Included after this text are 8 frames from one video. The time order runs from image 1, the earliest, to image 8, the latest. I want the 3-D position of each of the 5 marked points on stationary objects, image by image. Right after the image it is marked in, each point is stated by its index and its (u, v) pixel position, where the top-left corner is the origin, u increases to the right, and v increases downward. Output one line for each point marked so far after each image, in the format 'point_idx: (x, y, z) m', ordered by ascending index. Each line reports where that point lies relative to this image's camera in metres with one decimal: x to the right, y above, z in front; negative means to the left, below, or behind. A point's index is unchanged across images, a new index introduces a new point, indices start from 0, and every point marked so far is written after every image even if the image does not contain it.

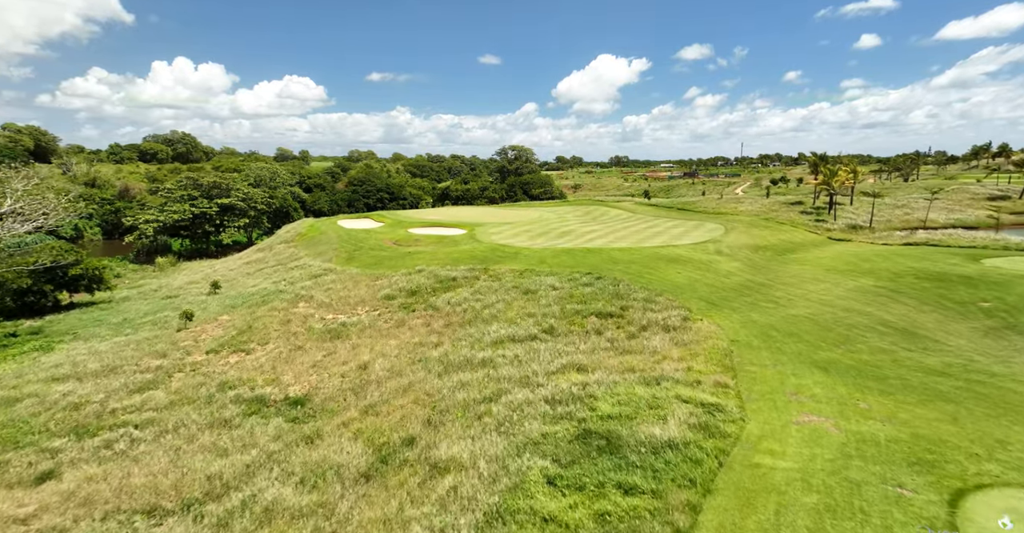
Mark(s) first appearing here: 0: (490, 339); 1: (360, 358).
0: (-0.9, -2.9, +19.2) m
1: (-6.1, -3.7, +19.8) m
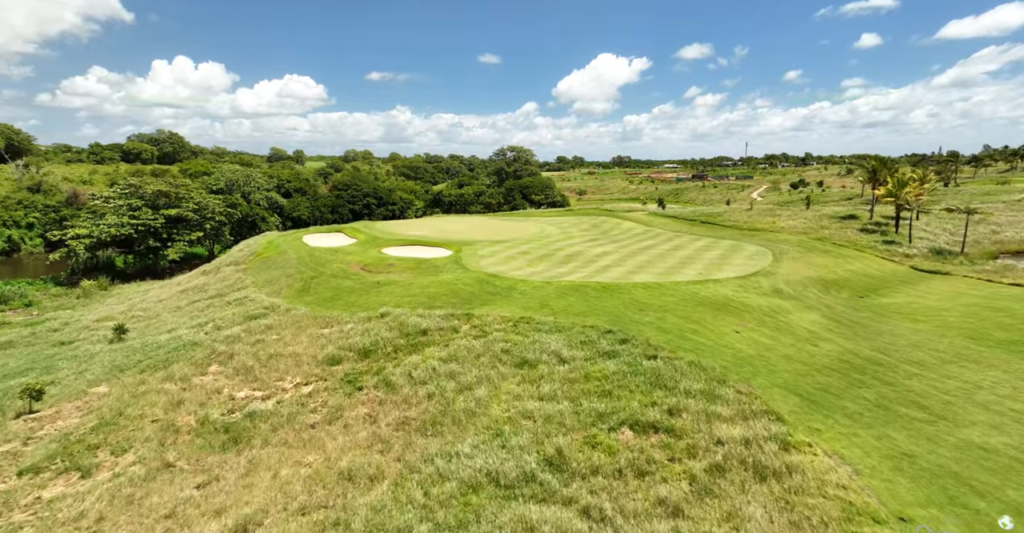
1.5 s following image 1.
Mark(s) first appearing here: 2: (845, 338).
0: (-1.3, -5.0, +11.5) m
1: (-6.5, -5.8, +12.1) m
2: (+11.6, -2.5, +17.2) m
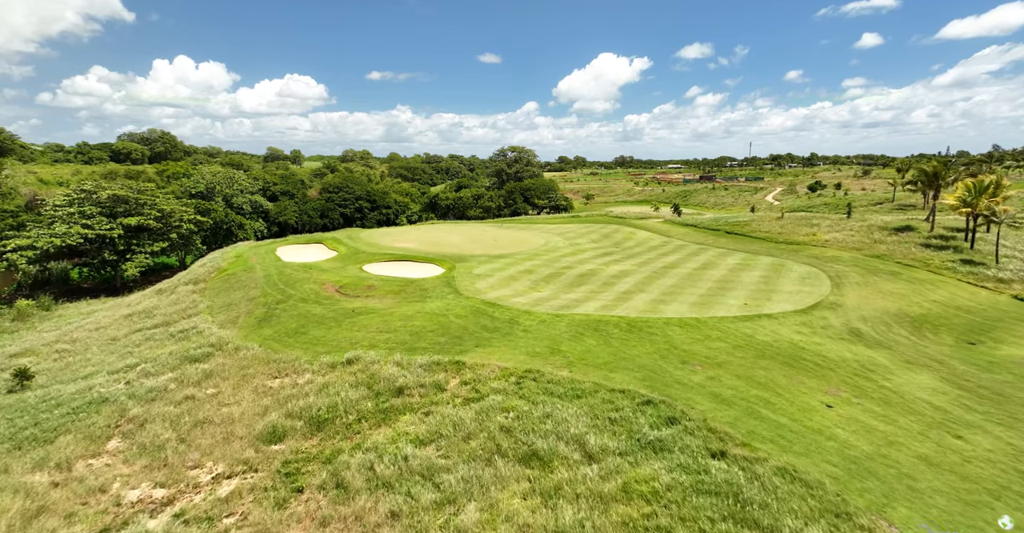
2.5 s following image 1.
0: (-1.2, -6.3, +6.1) m
1: (-6.5, -7.0, +6.8) m
2: (+11.7, -3.8, +11.9) m
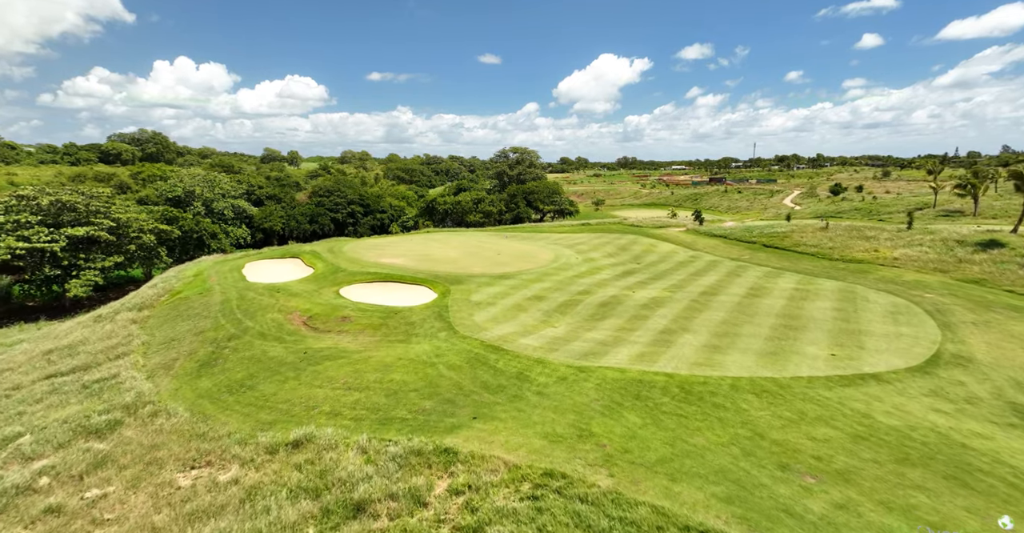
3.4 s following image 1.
0: (-0.9, -7.5, +0.5) m
1: (-6.2, -8.3, +1.1) m
2: (+12.0, -5.1, +6.3) m
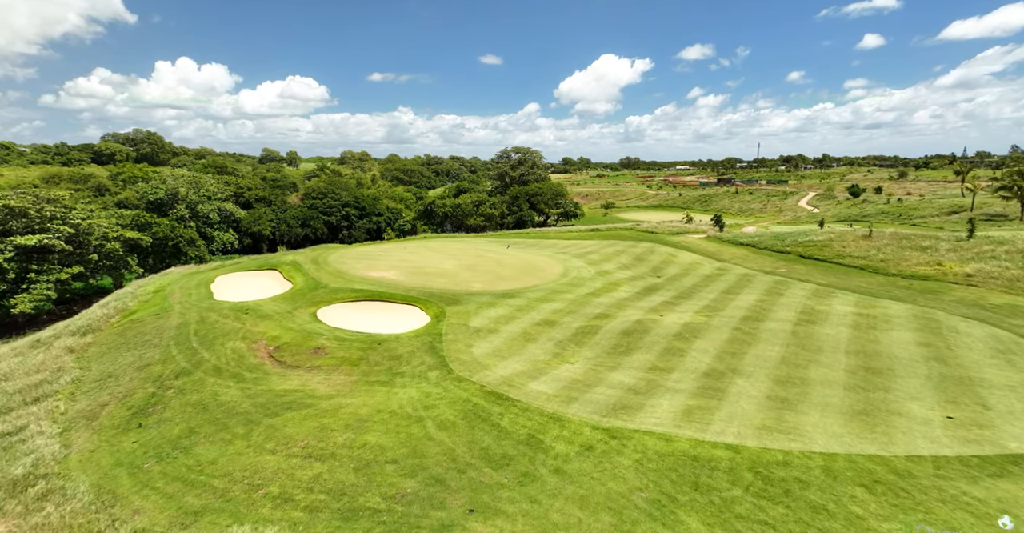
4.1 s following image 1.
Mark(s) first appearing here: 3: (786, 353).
0: (-0.7, -8.4, -3.6) m
1: (-5.9, -9.2, -3.0) m
2: (+12.2, -6.0, +2.1) m
3: (+9.8, -3.1, +17.6) m
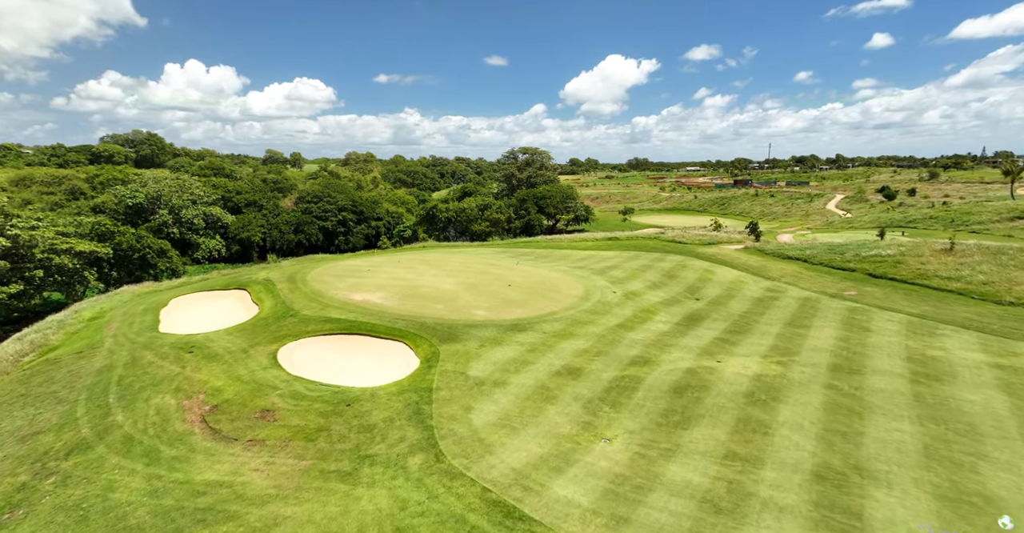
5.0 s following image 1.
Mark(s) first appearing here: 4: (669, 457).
0: (-0.5, -9.4, -9.0) m
1: (-5.8, -10.2, -8.3) m
2: (+12.4, -7.0, -3.5) m
3: (+10.2, -4.2, +12.1) m
4: (+4.1, -4.6, +12.7) m
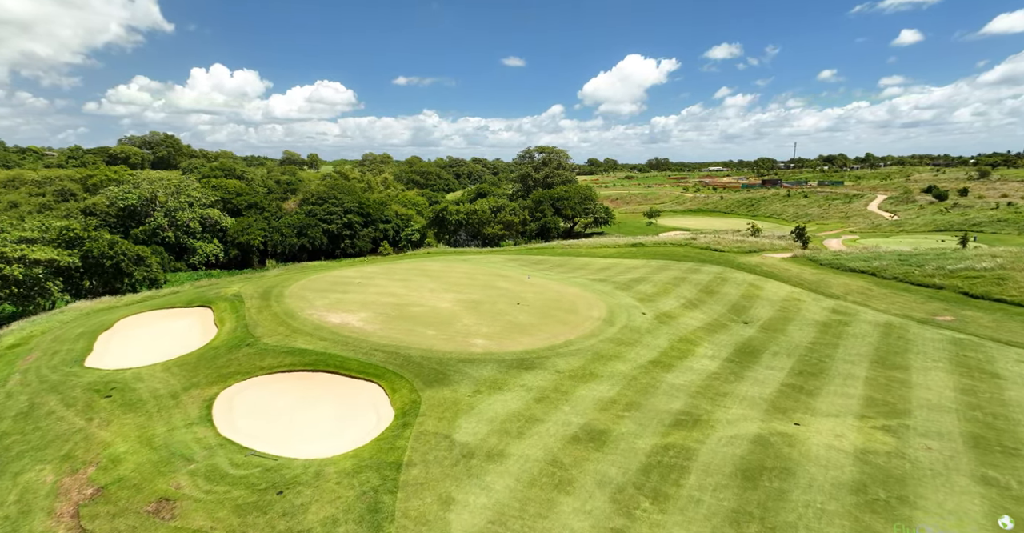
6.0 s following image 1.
0: (-1.5, -10.1, -13.7) m
1: (-6.7, -10.9, -12.9) m
2: (+11.7, -7.7, -8.6) m
3: (+10.1, -4.9, +7.0) m
4: (+3.9, -5.3, +7.8) m
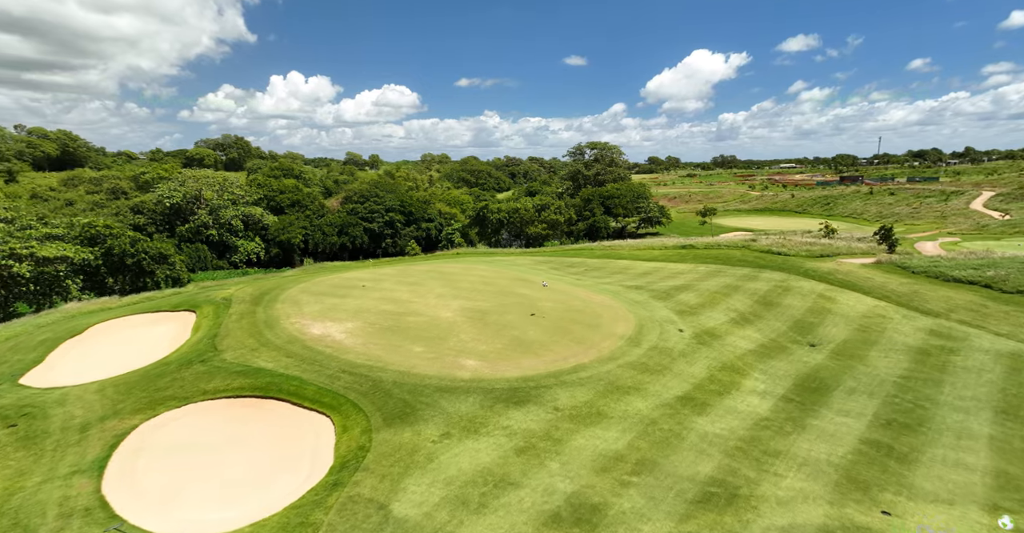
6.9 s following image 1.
0: (-5.6, -10.3, -16.9) m
1: (-10.7, -11.0, -15.4) m
2: (+8.1, -8.1, -13.4) m
3: (+8.4, -5.3, +2.4) m
4: (+2.4, -5.6, +3.9) m
